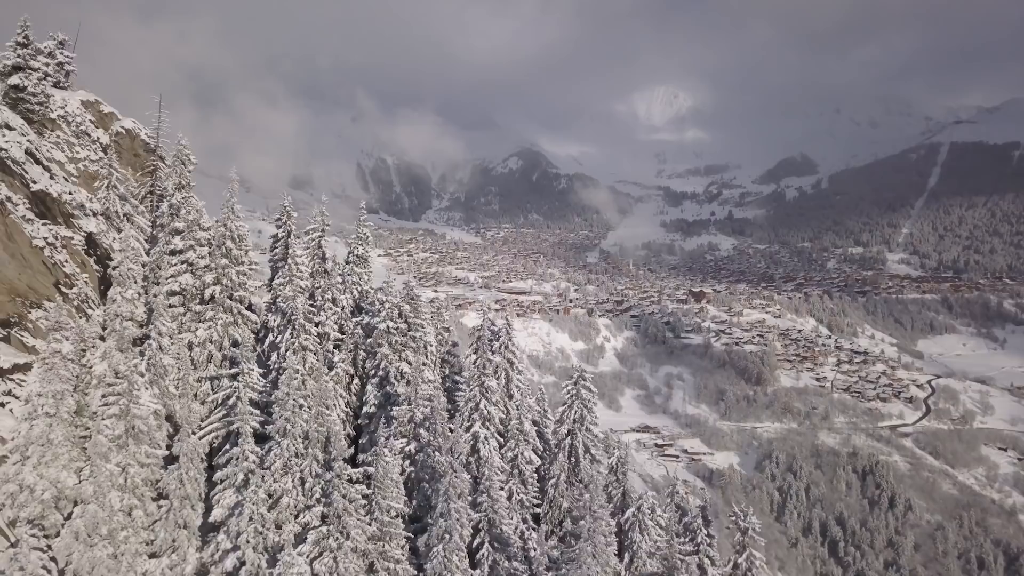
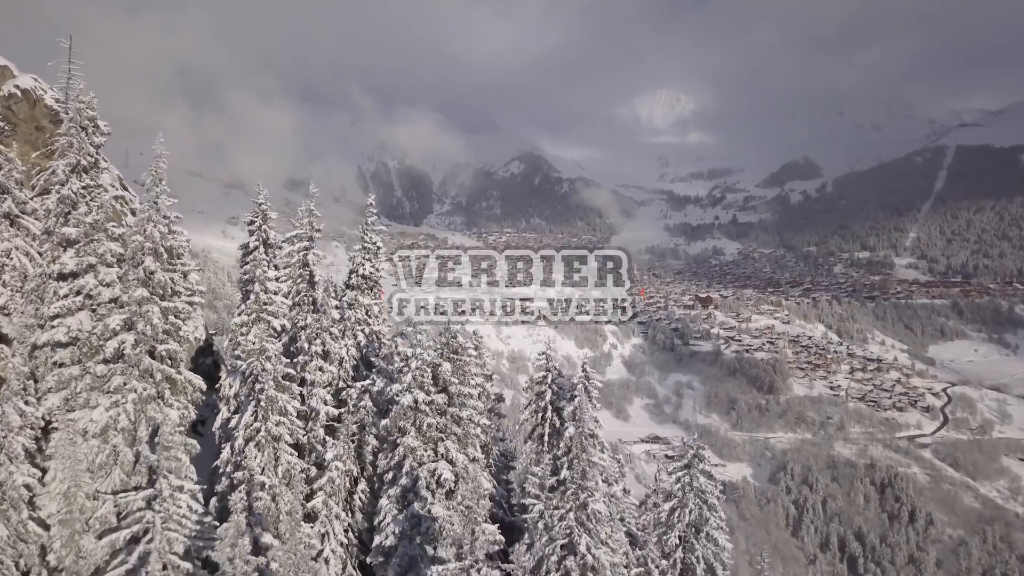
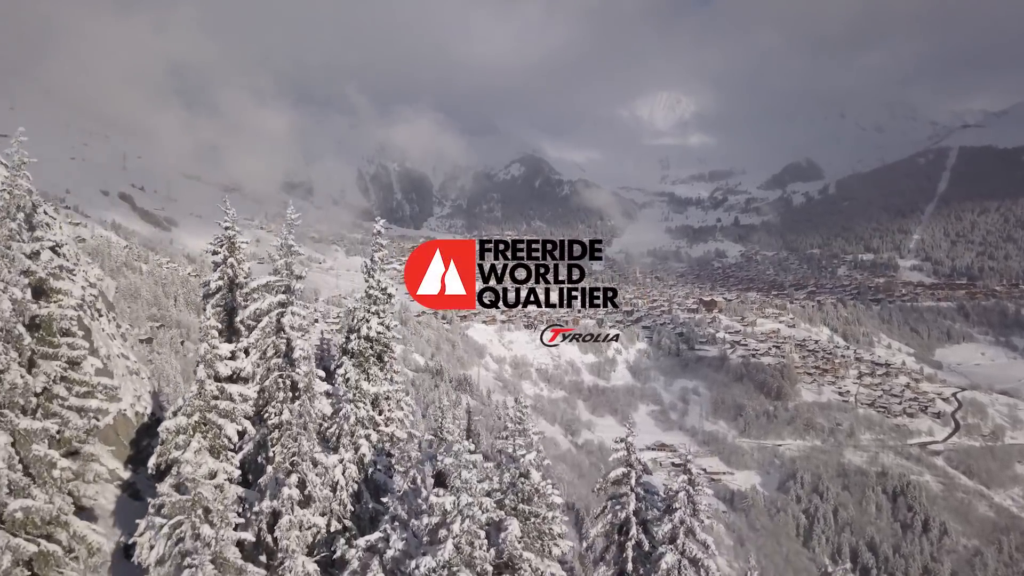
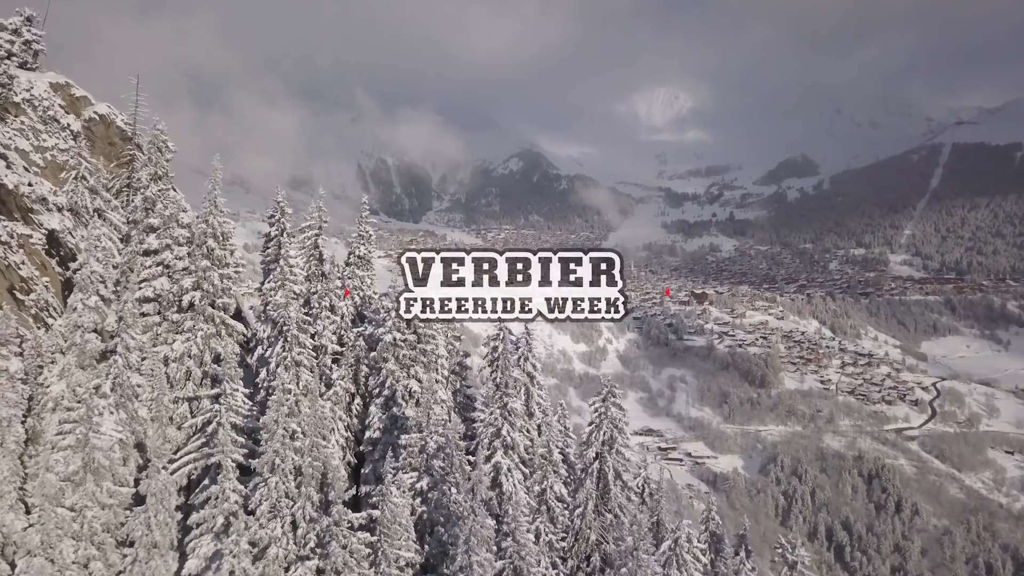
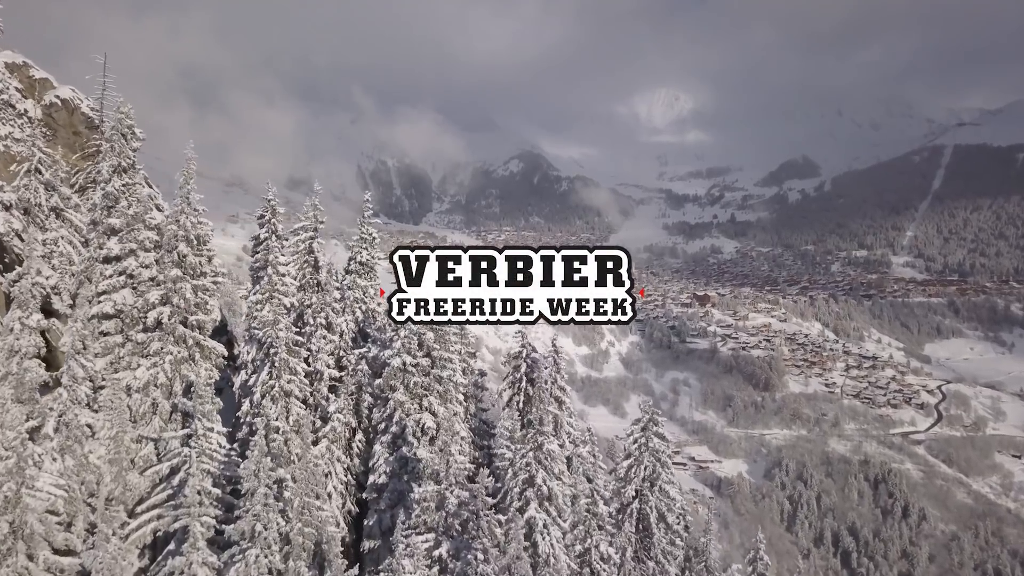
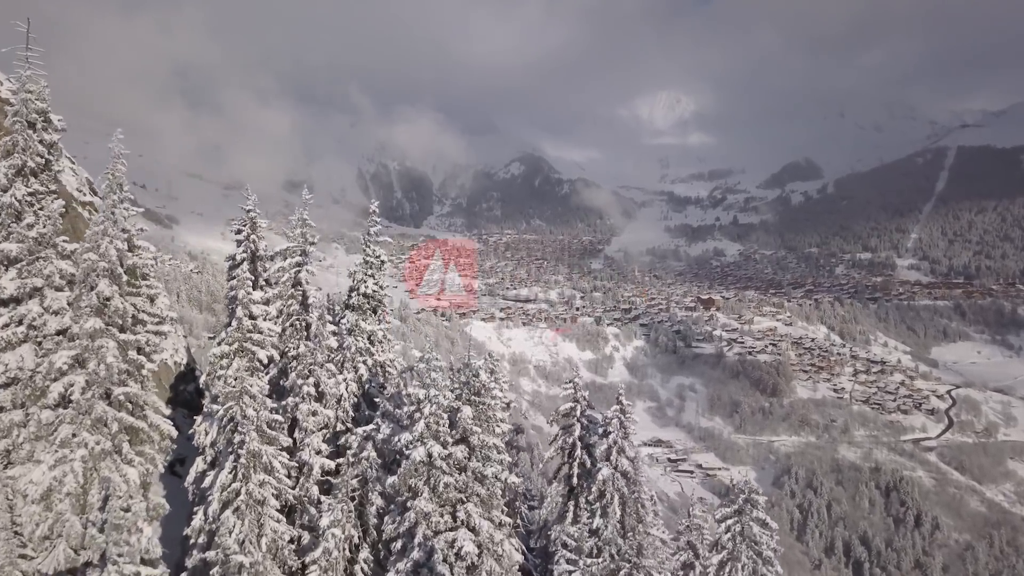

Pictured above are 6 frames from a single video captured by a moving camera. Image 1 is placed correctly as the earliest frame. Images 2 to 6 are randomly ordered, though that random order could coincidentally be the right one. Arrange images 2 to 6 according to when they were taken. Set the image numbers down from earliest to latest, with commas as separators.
4, 5, 2, 6, 3
